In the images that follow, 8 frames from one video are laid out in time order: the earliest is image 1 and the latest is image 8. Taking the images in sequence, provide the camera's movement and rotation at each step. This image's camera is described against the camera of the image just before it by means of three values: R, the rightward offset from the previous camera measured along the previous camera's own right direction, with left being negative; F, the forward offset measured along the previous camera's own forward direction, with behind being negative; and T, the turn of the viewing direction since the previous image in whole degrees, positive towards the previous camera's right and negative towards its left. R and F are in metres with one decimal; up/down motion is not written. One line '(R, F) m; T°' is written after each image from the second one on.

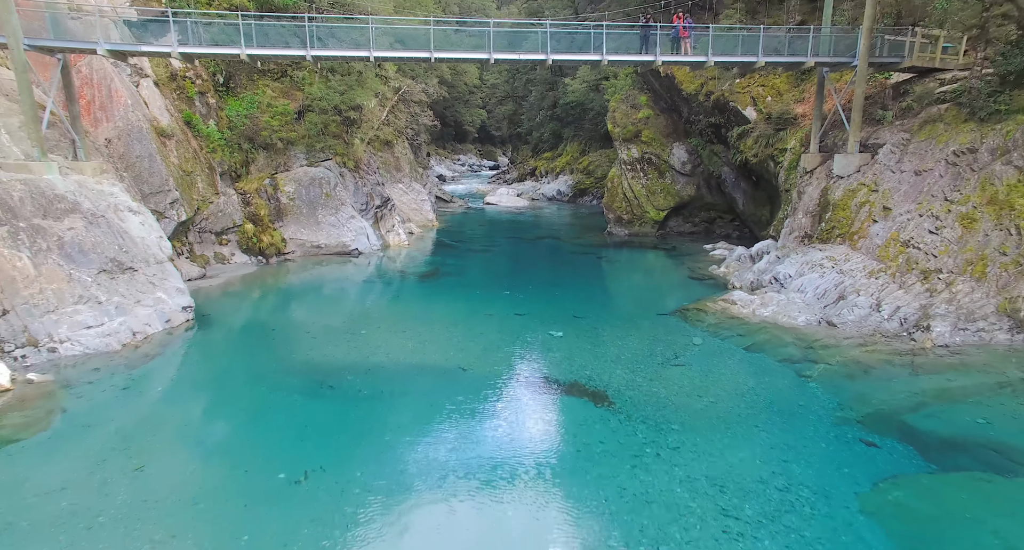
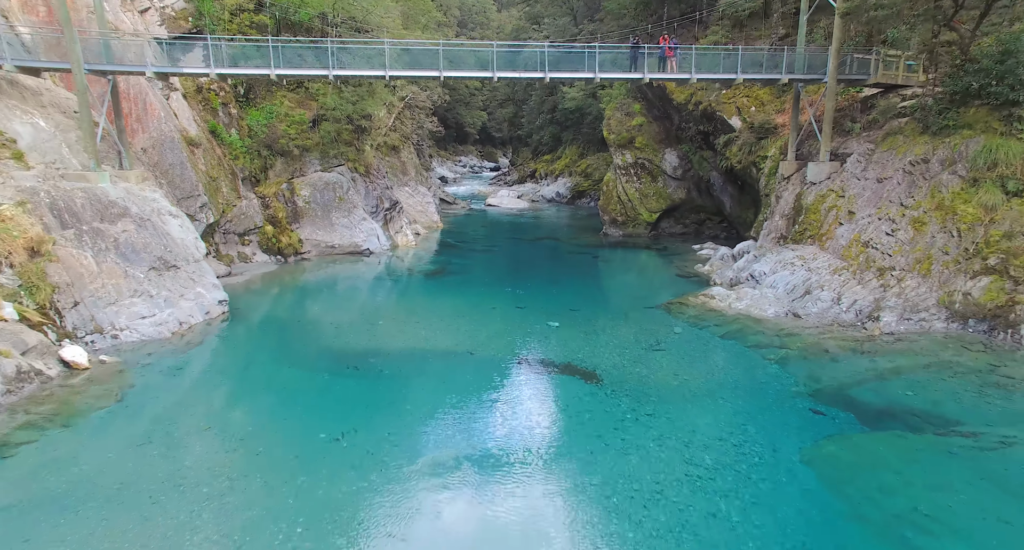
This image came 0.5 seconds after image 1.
(0.0, -1.7) m; 0°
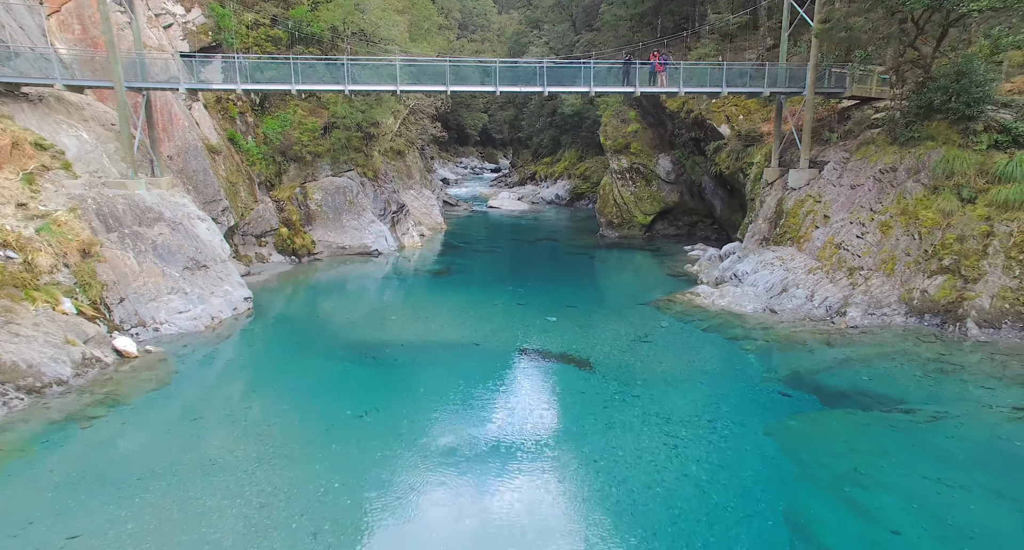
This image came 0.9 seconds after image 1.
(0.0, -1.4) m; 0°
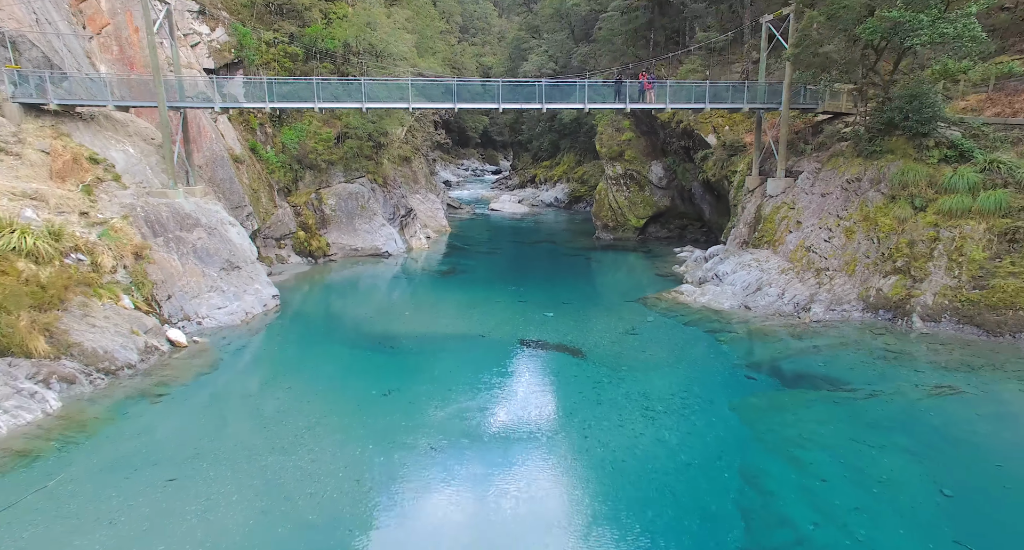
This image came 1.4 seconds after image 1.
(0.0, -1.8) m; 0°
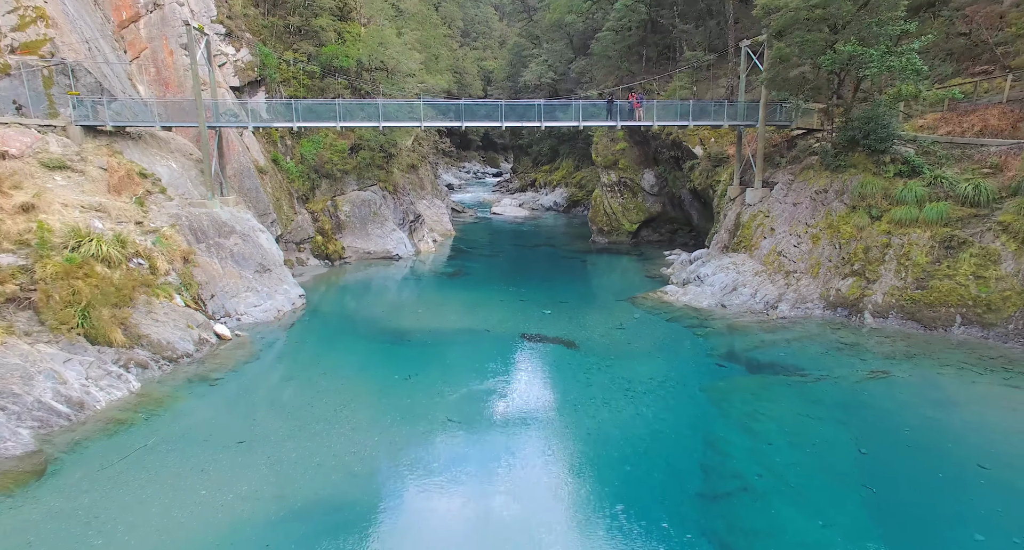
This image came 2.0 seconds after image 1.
(0.0, -2.1) m; 0°
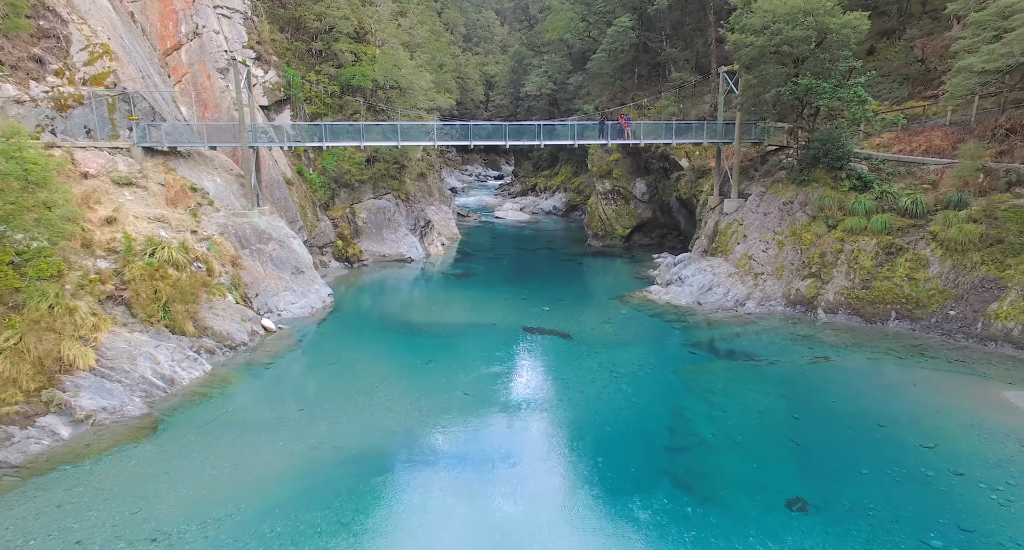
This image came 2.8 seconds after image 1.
(-0.1, -2.8) m; 0°
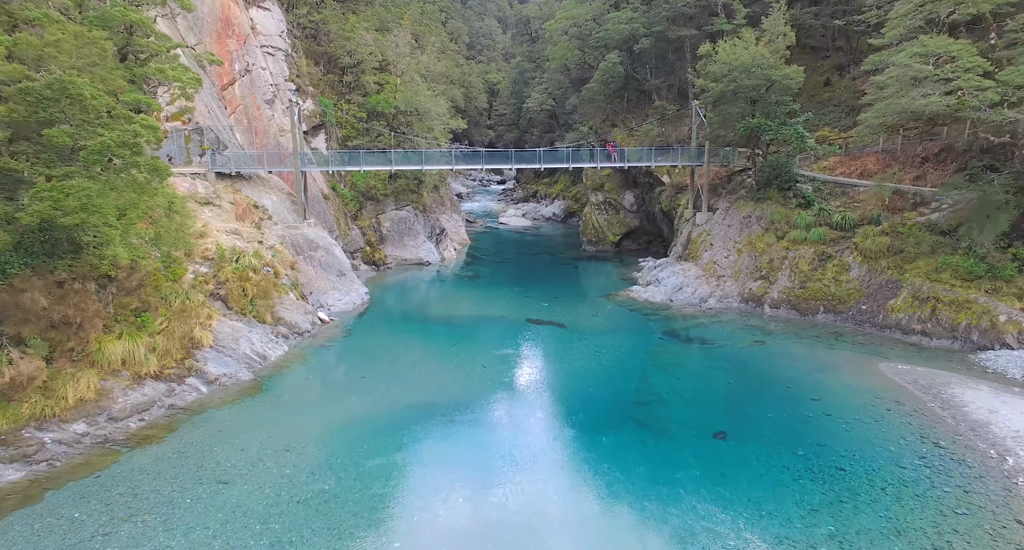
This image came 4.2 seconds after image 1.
(-0.2, -4.7) m; 0°
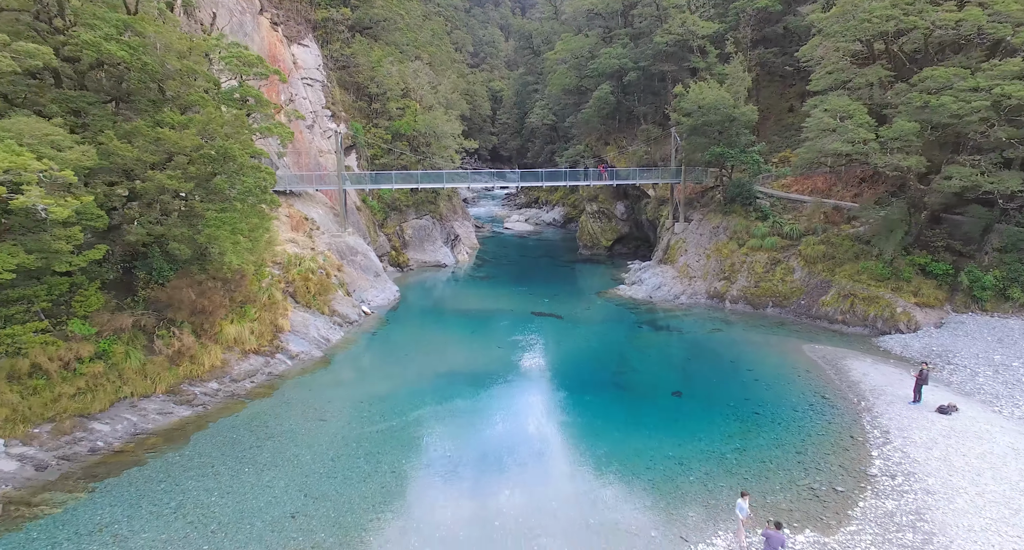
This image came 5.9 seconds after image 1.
(-0.3, -5.2) m; 0°
